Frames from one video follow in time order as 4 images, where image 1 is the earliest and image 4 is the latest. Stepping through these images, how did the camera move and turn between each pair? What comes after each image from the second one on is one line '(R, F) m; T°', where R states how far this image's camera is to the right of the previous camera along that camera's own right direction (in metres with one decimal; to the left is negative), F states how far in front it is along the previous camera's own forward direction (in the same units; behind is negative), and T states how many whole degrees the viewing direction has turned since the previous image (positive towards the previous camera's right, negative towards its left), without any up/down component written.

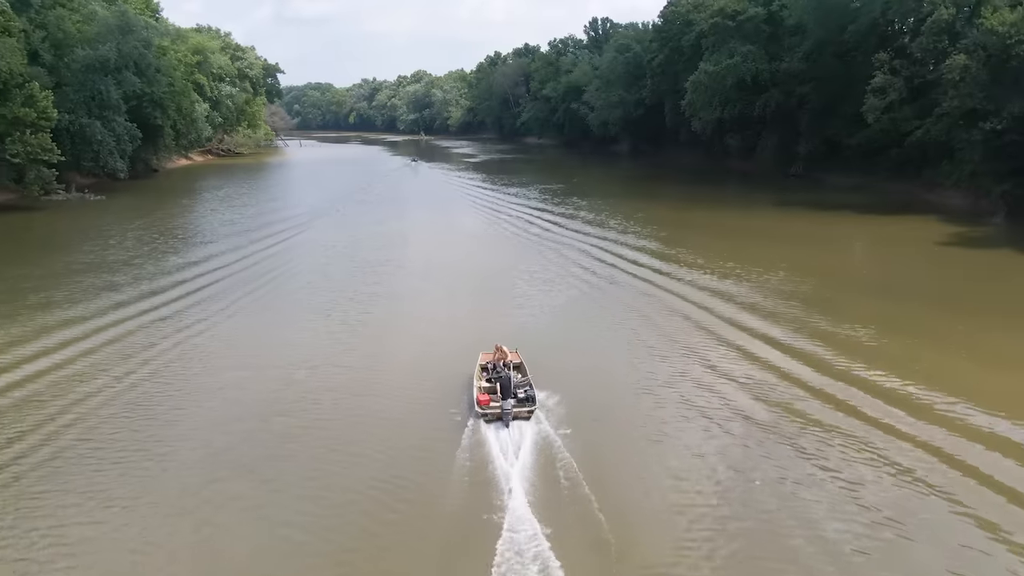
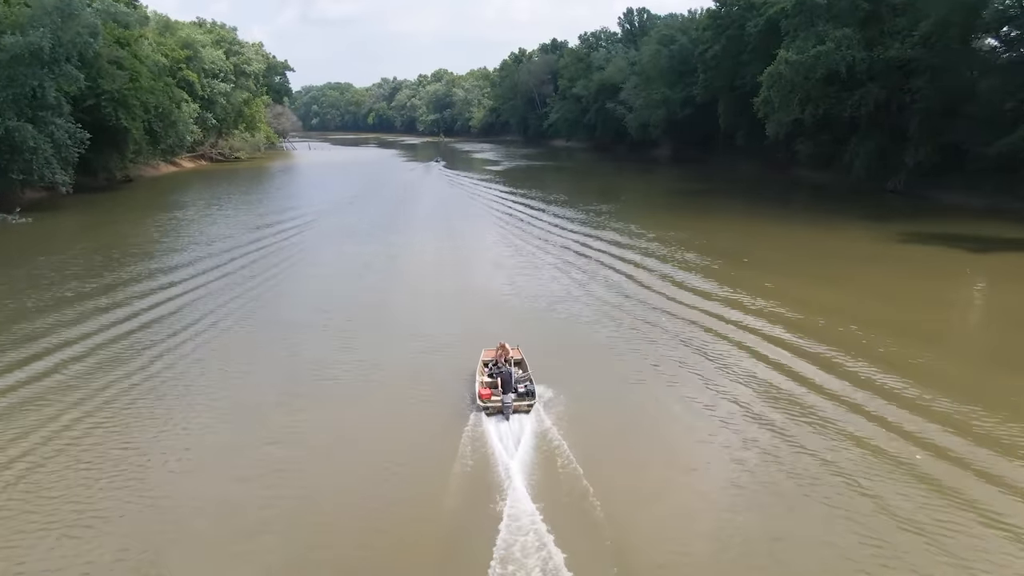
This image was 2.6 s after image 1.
(-0.3, +8.1) m; -2°
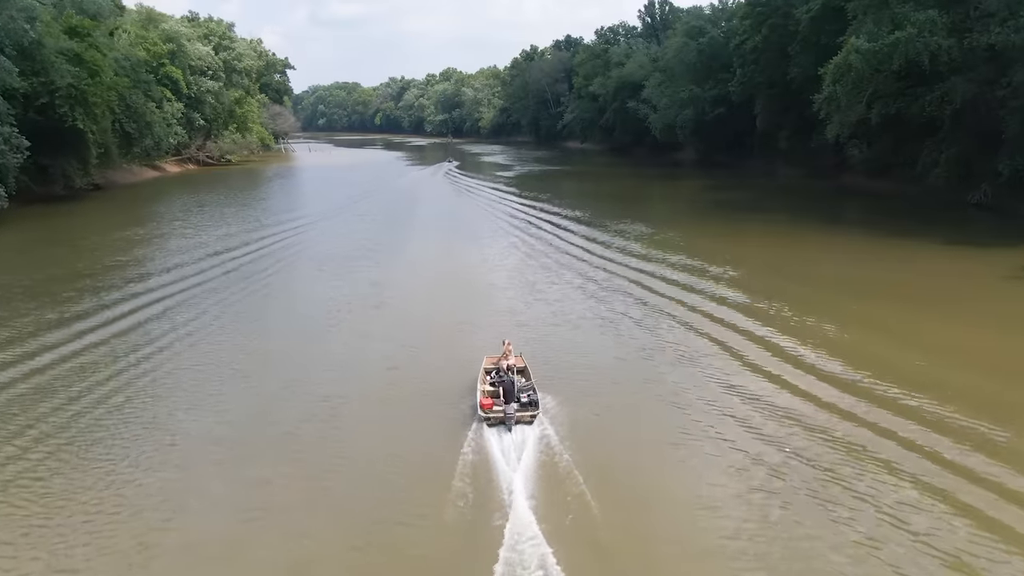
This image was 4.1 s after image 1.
(-0.2, +5.2) m; -1°
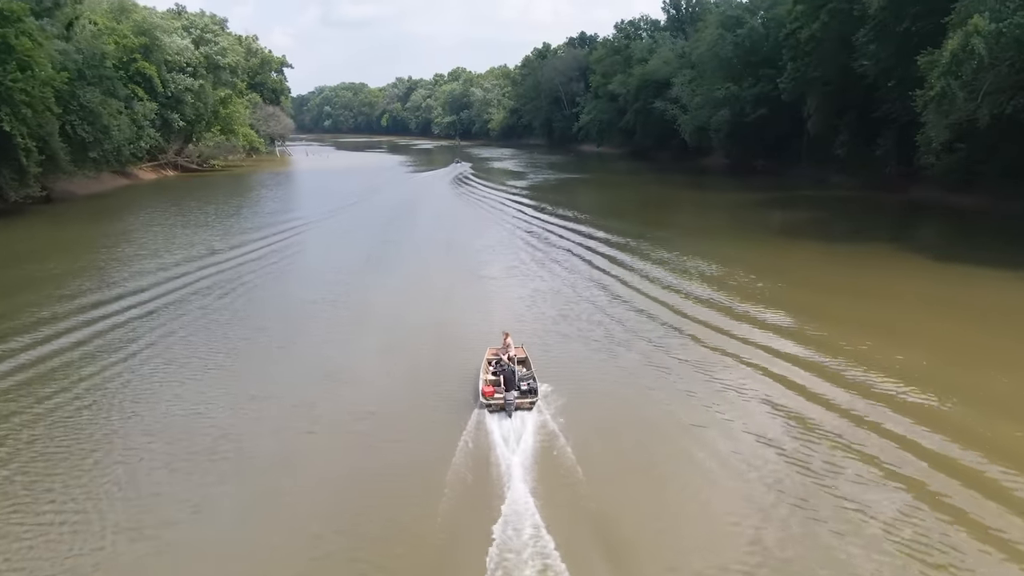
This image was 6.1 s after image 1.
(-0.2, +6.1) m; -1°
